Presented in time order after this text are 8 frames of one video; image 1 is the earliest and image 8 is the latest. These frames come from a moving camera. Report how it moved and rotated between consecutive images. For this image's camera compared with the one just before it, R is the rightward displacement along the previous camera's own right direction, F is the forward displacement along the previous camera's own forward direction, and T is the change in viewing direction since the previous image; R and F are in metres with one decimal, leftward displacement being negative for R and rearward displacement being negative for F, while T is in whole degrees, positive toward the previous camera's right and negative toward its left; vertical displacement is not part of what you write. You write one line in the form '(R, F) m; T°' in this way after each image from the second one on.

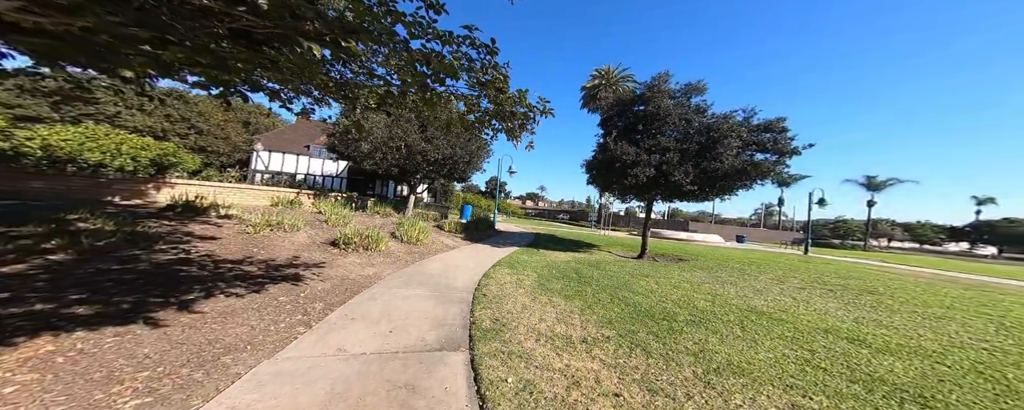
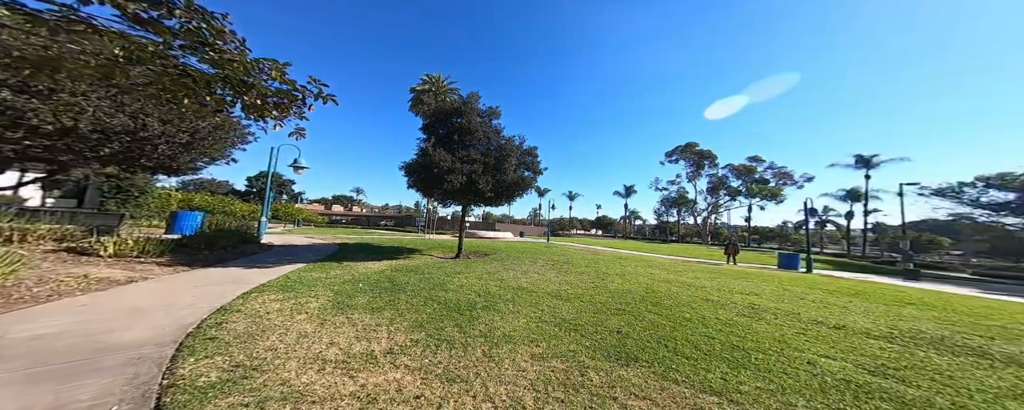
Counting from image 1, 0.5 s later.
(+0.4, -0.1) m; +36°
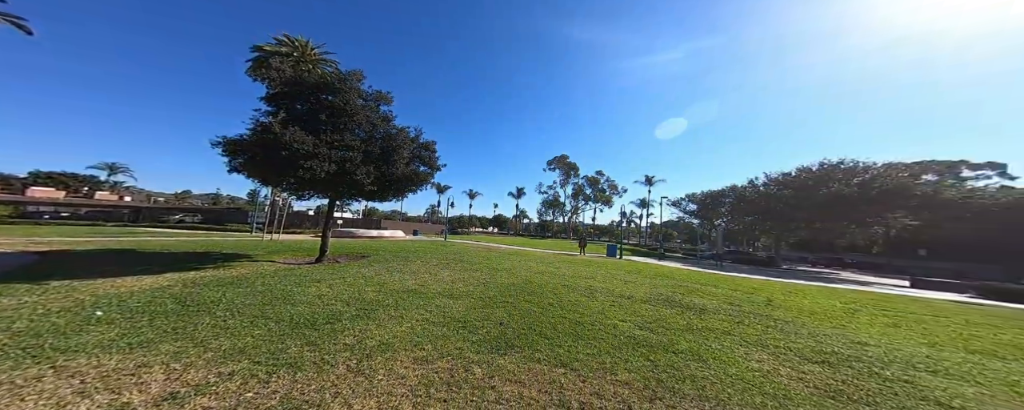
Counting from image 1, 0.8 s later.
(-0.8, -0.8) m; +25°
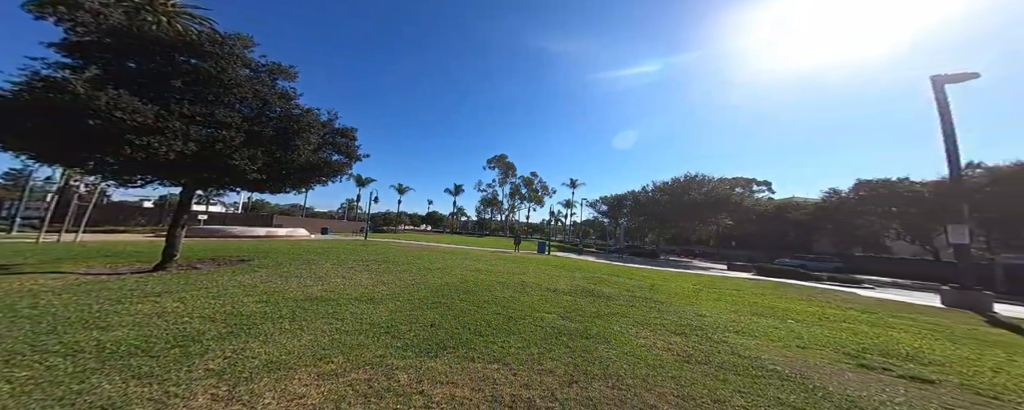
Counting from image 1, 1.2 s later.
(-0.6, -0.2) m; +17°
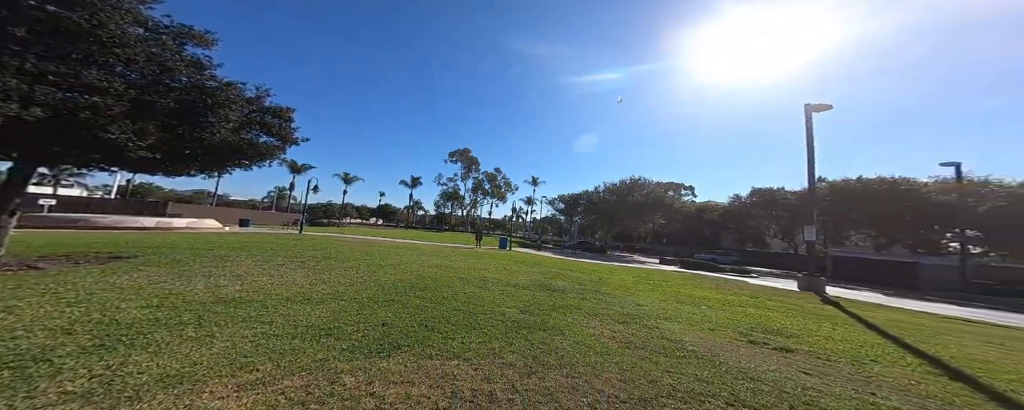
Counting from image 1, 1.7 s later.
(-0.3, +0.1) m; +11°
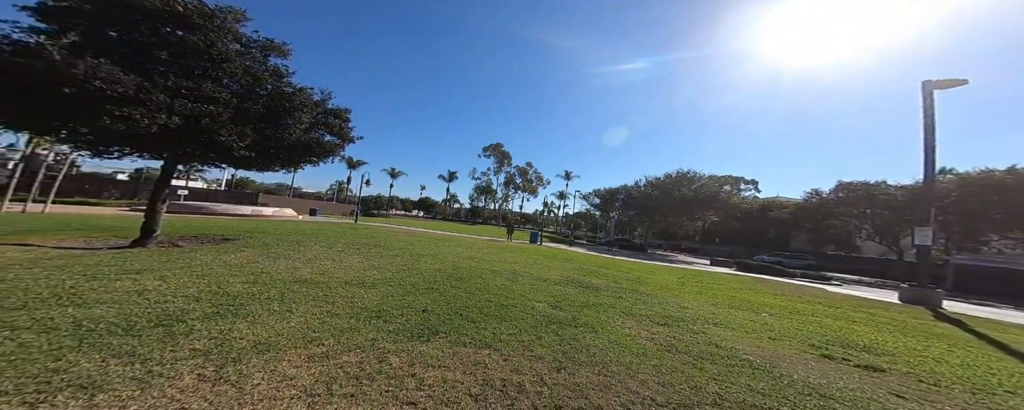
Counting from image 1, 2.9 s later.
(+0.3, 0.0) m; -9°
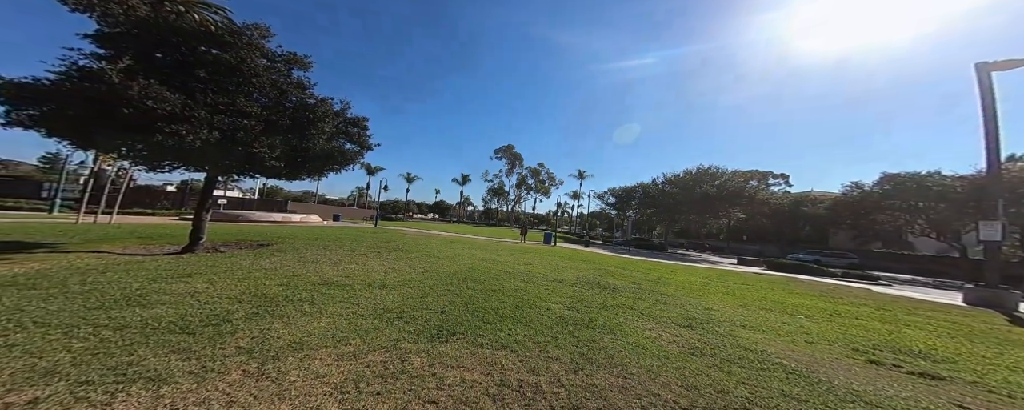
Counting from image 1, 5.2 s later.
(+0.1, 0.0) m; -4°
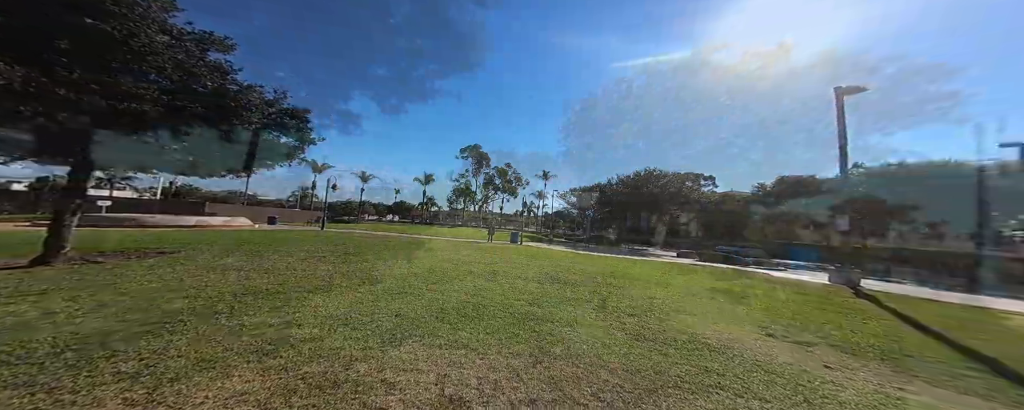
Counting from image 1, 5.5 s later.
(-0.3, 0.0) m; +10°
